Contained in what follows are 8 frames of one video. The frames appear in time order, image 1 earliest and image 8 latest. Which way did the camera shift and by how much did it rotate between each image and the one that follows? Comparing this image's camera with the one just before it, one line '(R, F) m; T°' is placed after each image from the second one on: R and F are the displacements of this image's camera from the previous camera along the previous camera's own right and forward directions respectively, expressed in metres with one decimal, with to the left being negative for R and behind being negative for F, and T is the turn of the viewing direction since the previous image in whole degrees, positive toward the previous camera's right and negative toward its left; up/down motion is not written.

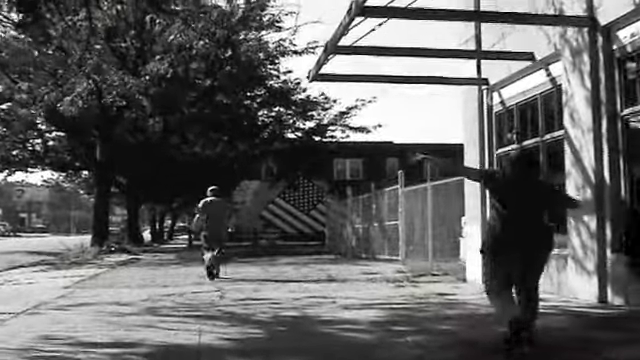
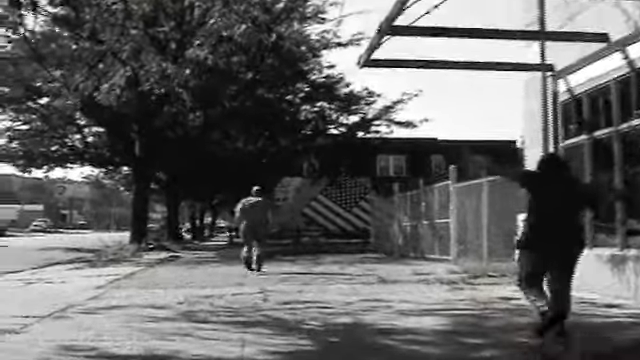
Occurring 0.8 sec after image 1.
(-0.1, +1.0) m; -2°
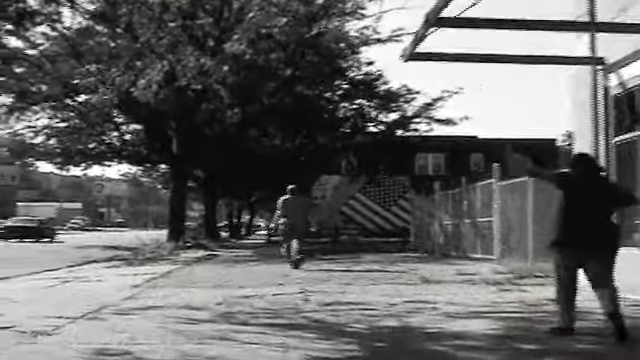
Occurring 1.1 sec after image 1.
(0.0, +0.4) m; -1°
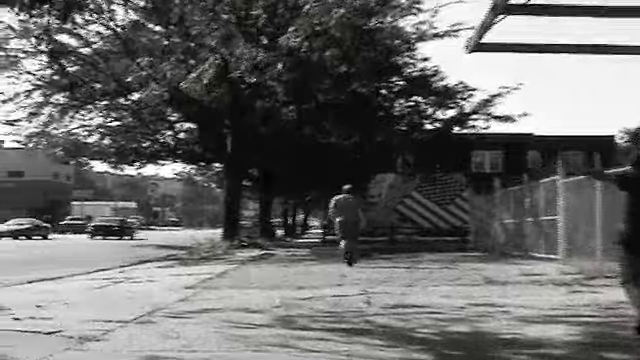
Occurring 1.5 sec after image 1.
(-0.1, +0.5) m; -2°
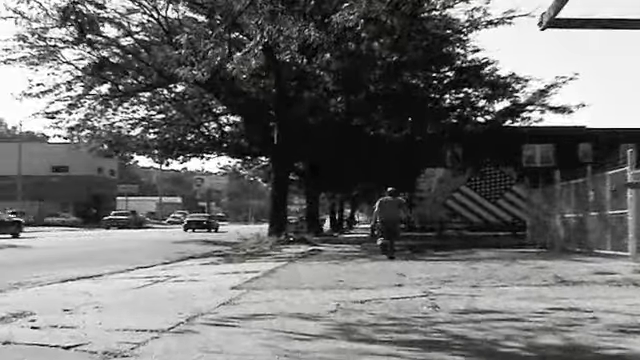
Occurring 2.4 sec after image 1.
(-0.1, +1.1) m; -2°
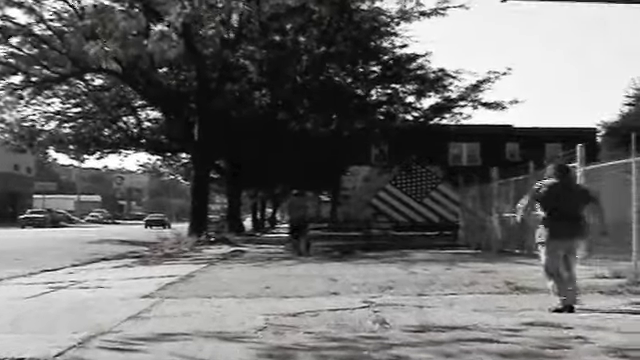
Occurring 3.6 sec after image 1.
(0.0, +1.5) m; +3°
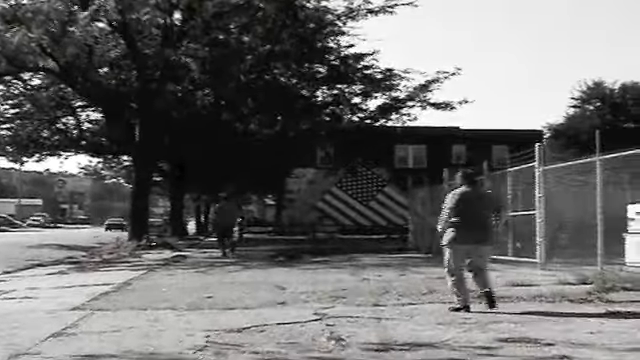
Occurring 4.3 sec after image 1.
(0.0, +0.9) m; +2°
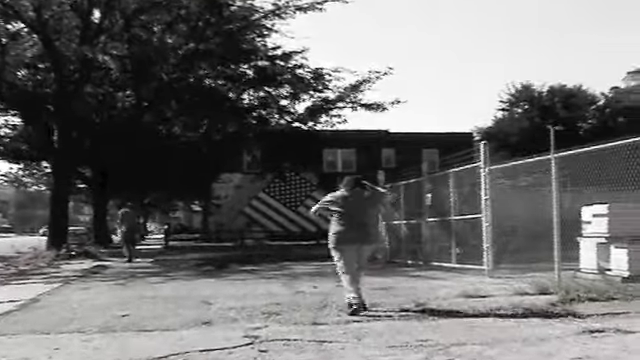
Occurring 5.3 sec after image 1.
(0.0, +1.3) m; +3°
